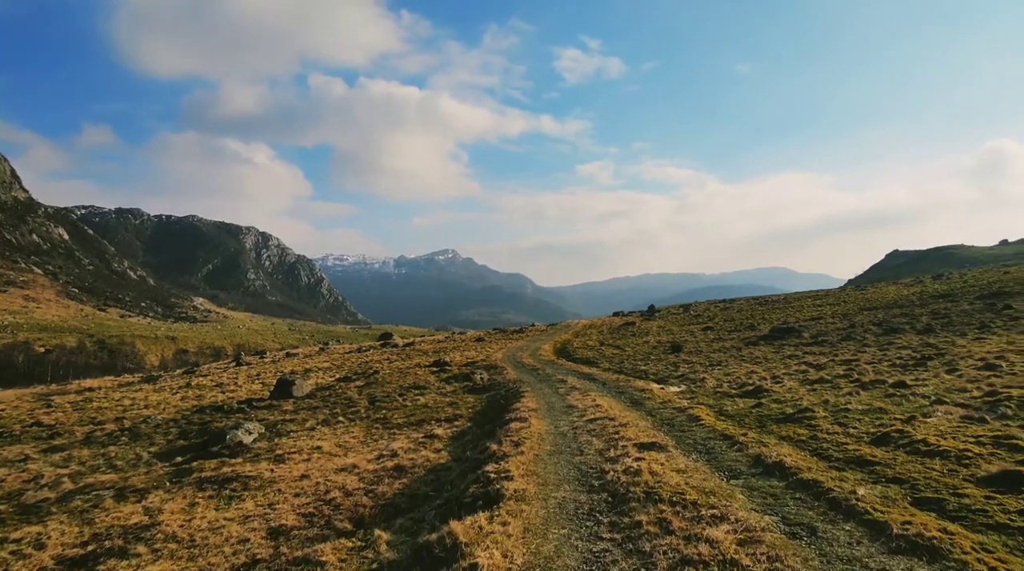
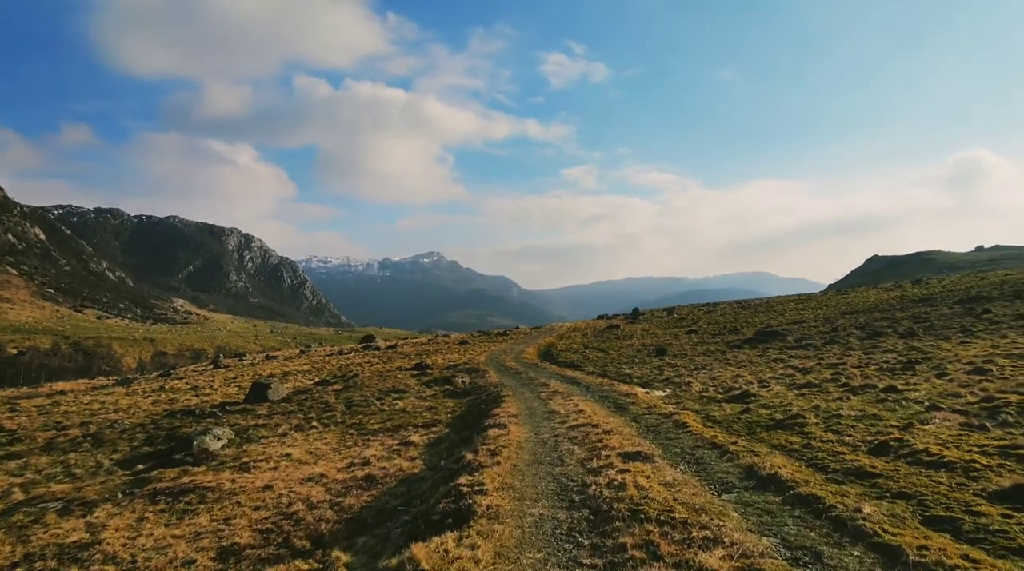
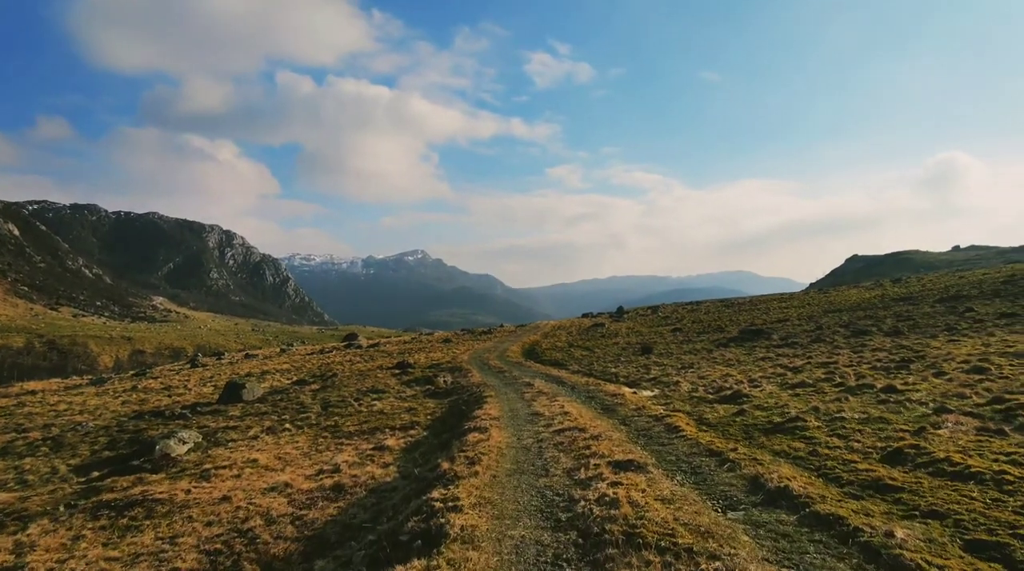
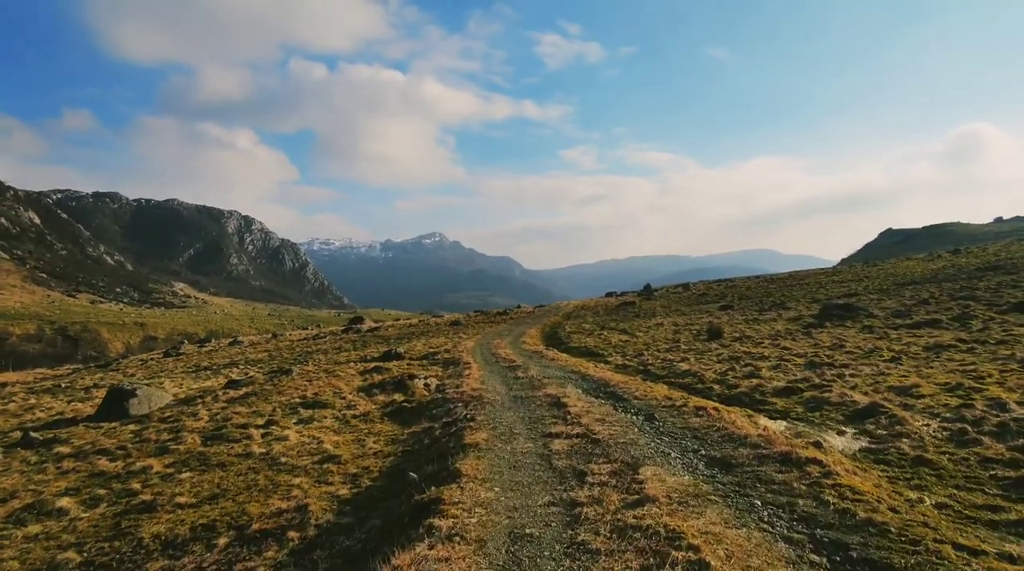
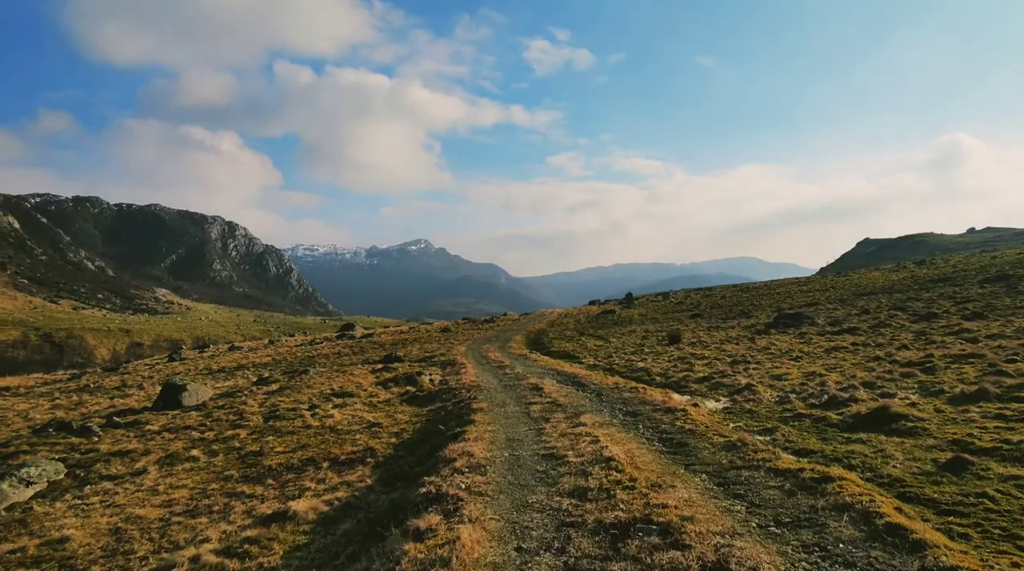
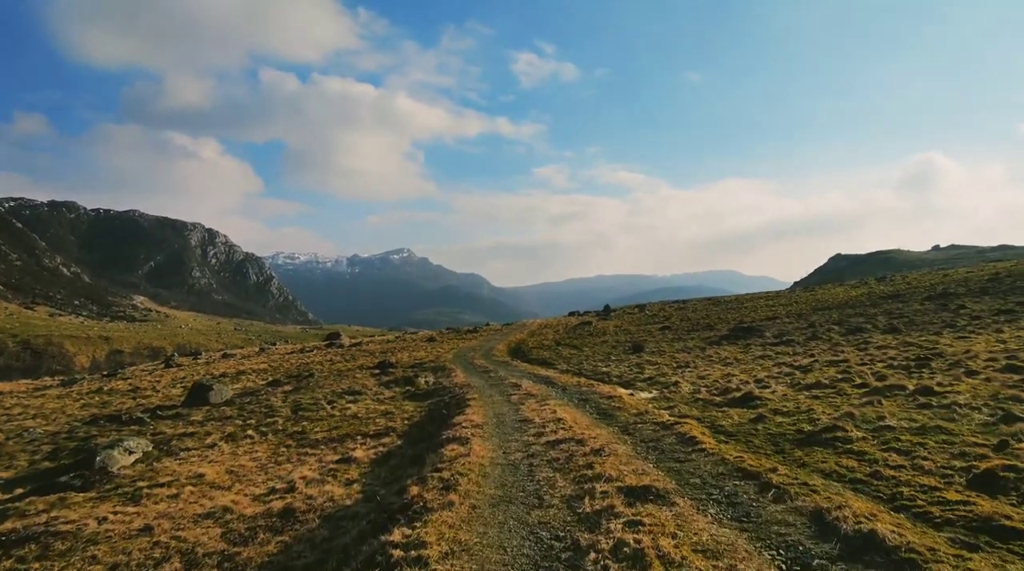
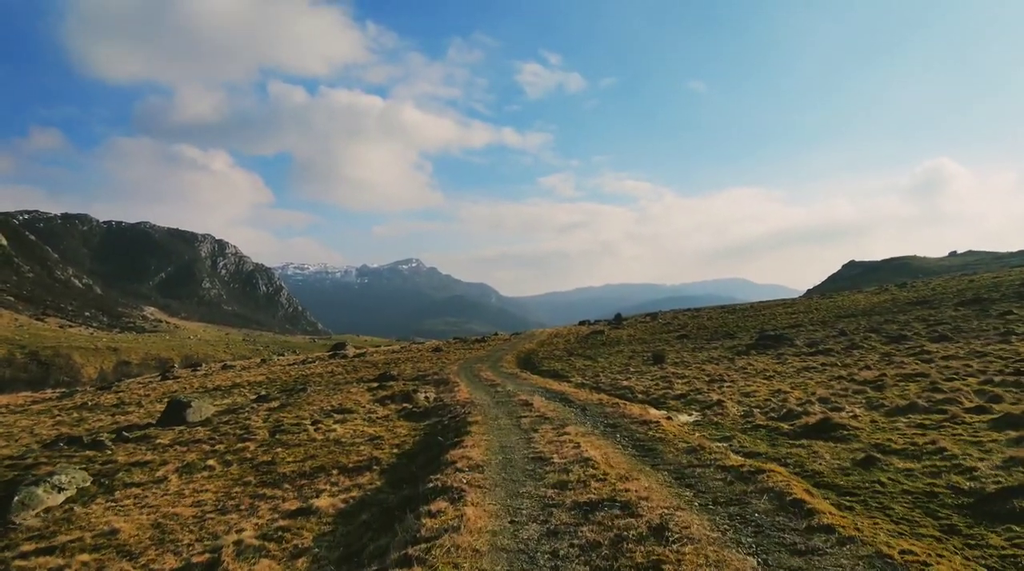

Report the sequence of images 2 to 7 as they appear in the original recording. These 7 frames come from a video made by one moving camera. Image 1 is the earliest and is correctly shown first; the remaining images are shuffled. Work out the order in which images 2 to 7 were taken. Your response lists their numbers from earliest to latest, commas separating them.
2, 3, 6, 7, 5, 4
